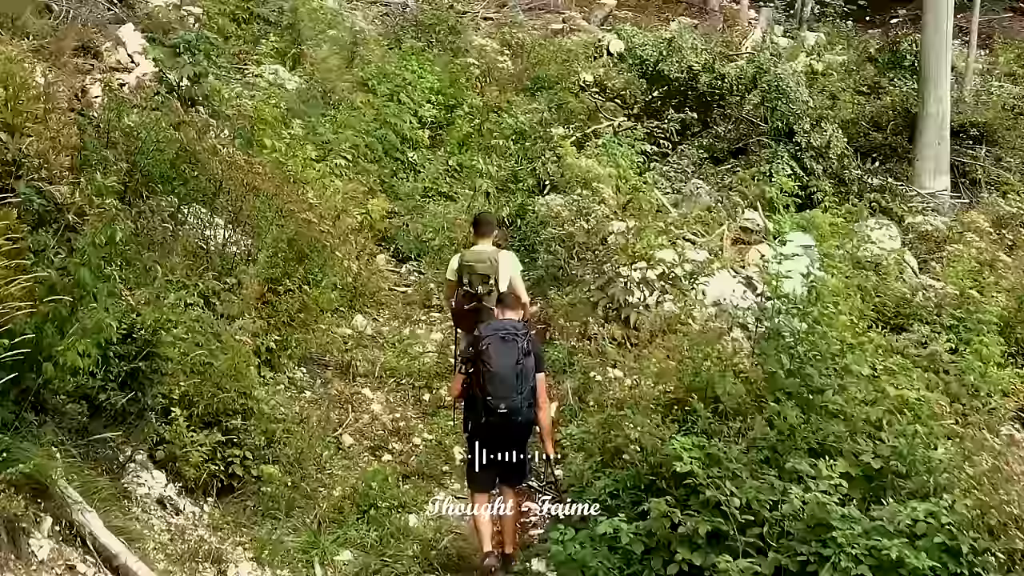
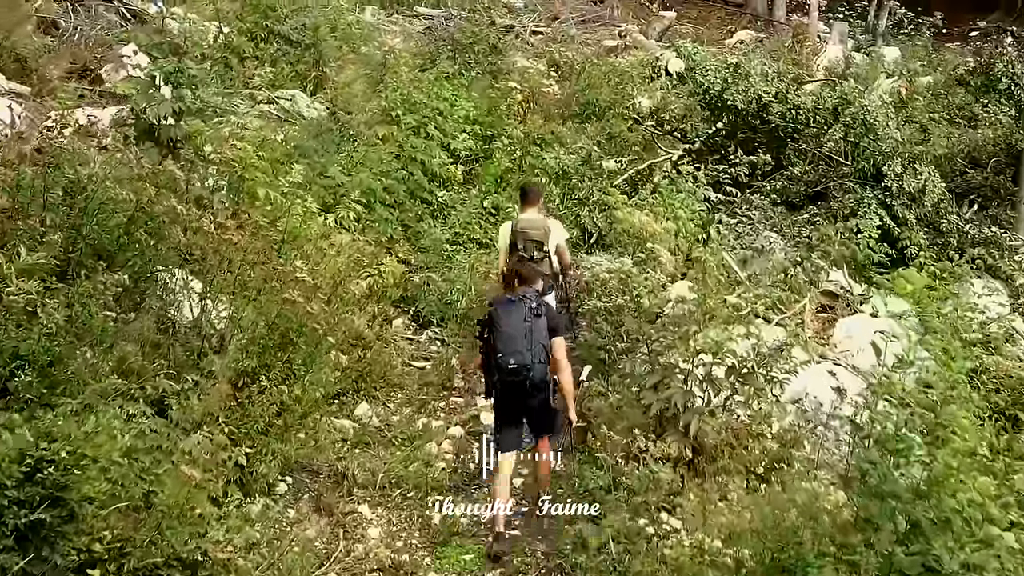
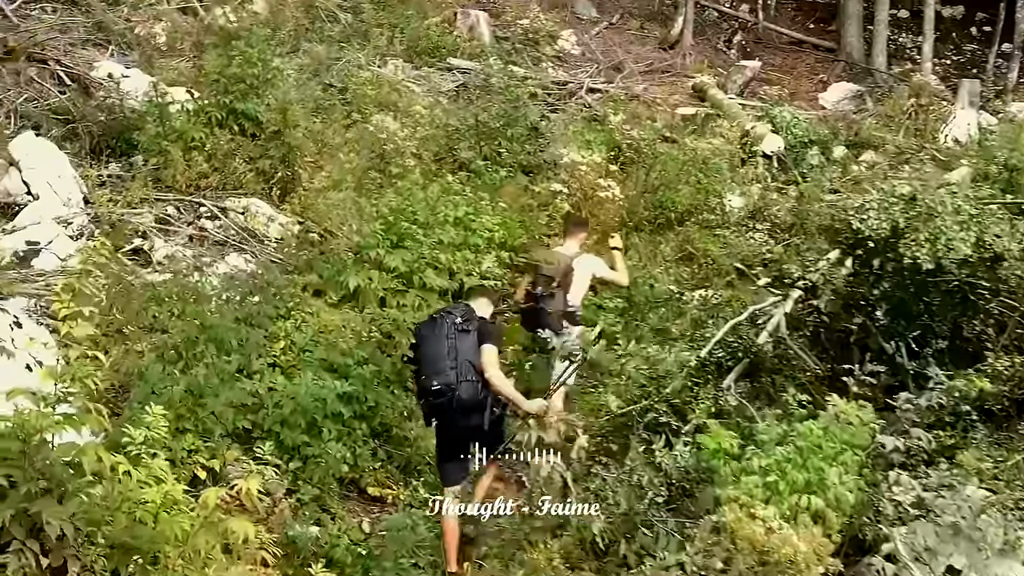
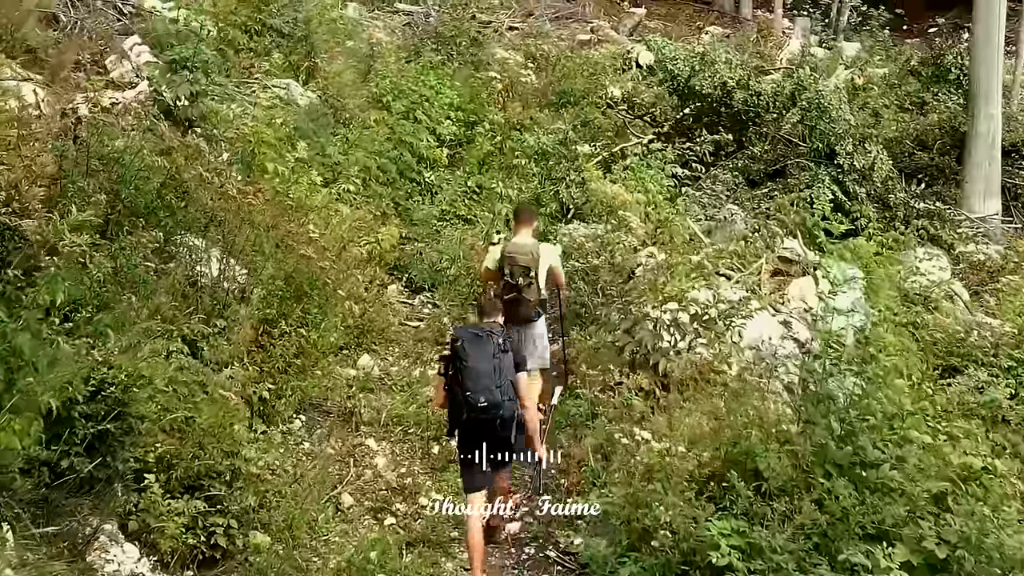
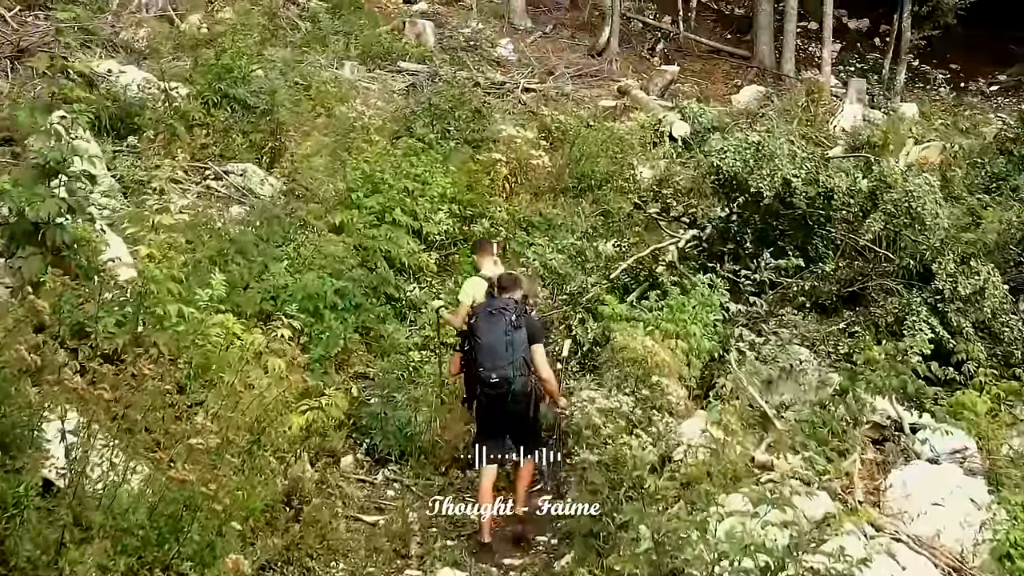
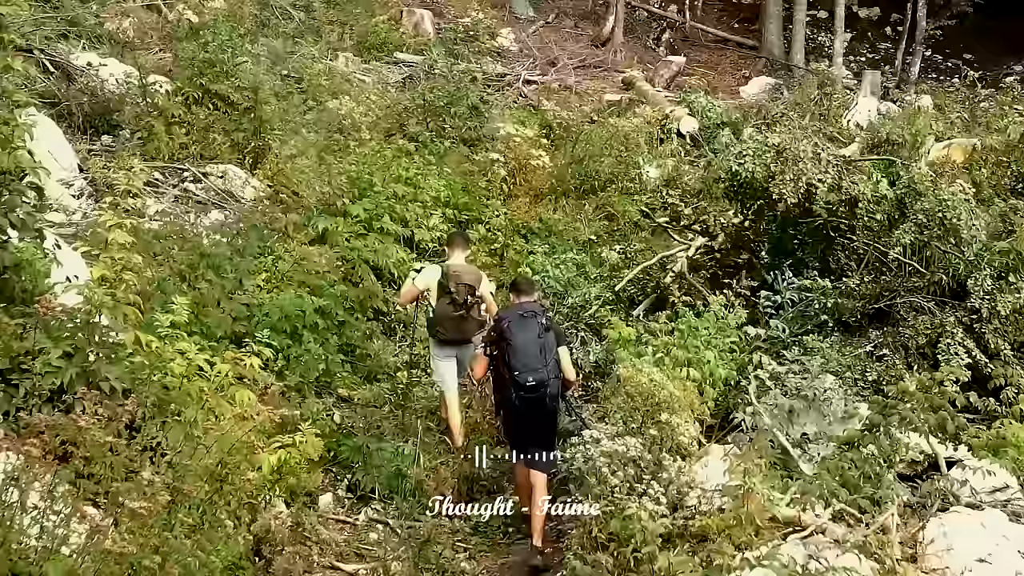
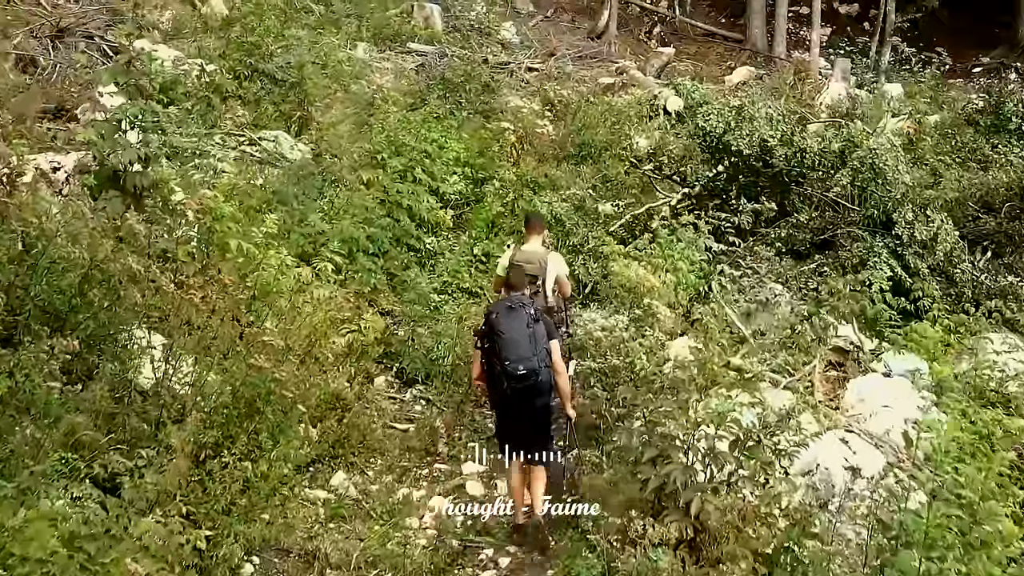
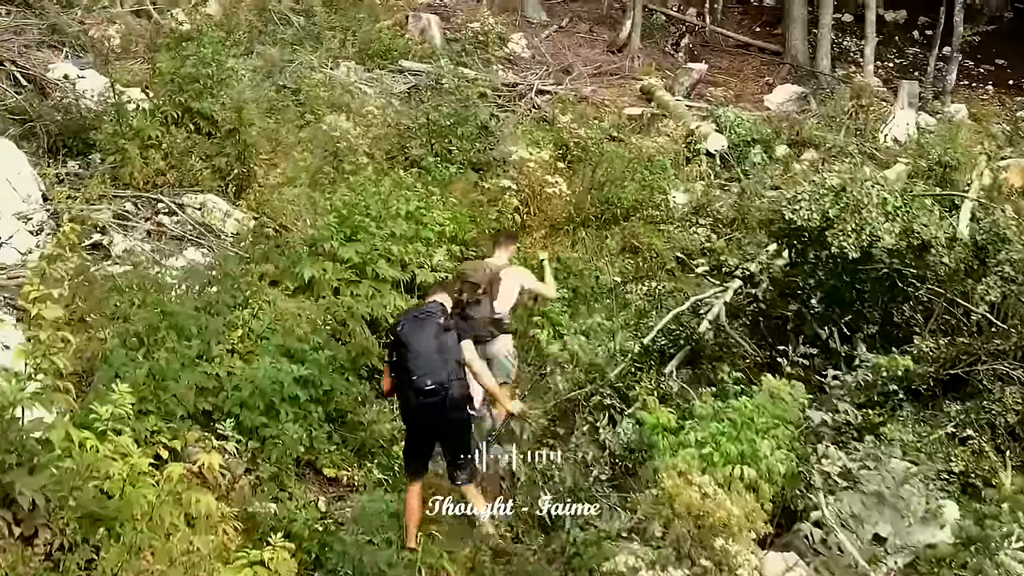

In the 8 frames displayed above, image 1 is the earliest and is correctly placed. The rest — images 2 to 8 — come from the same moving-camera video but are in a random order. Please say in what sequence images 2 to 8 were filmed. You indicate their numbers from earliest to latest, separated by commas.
4, 2, 7, 5, 6, 8, 3
